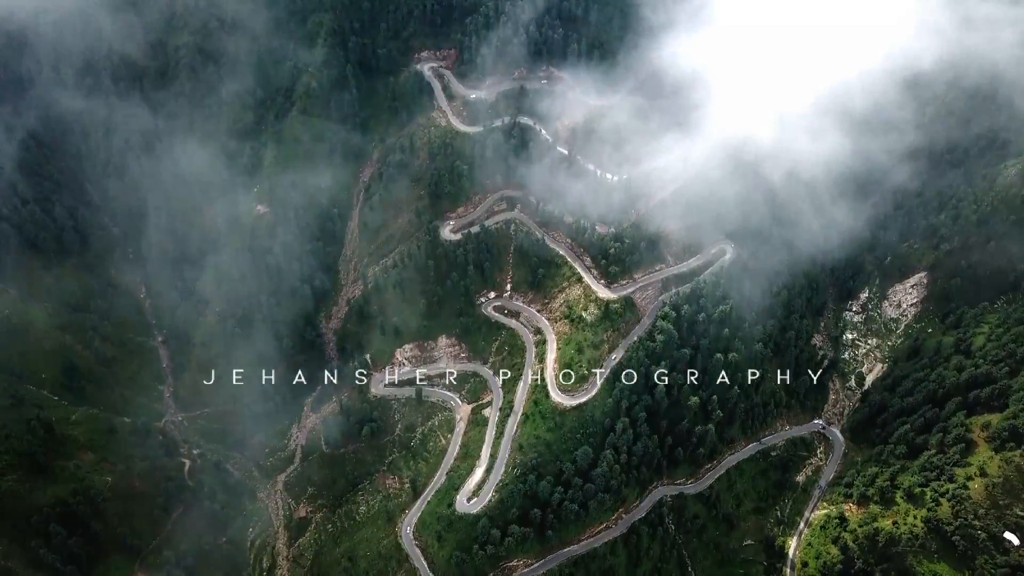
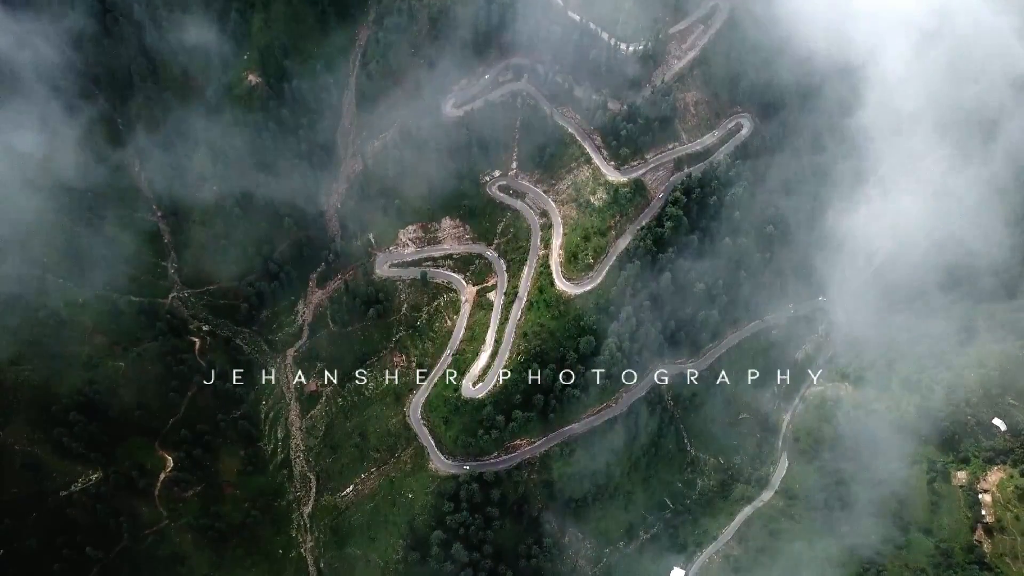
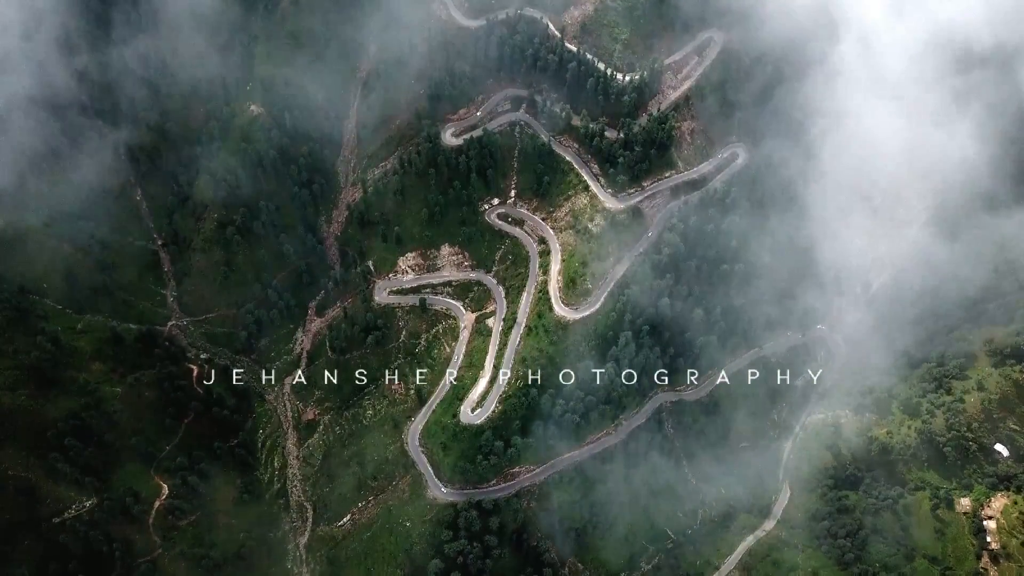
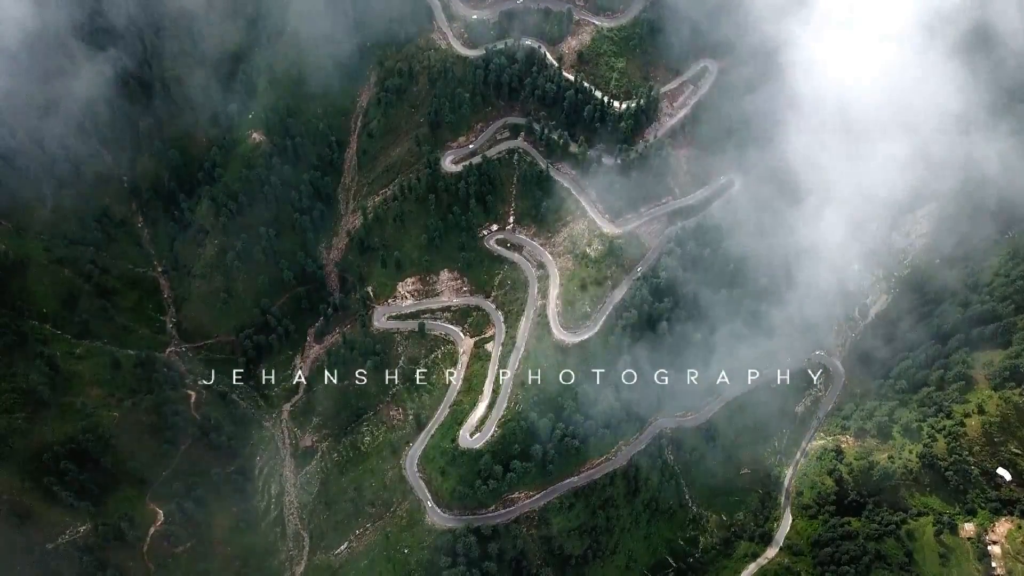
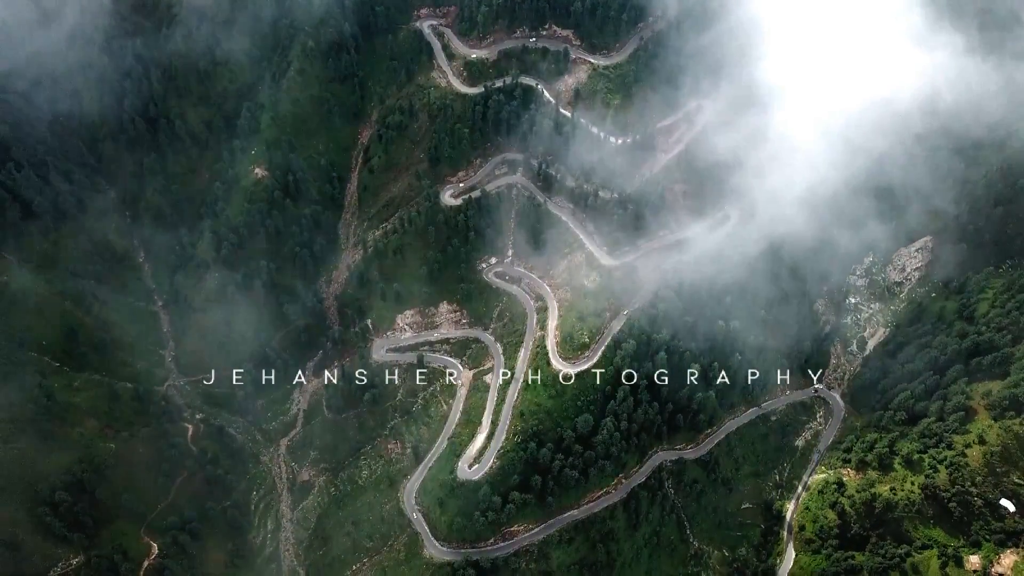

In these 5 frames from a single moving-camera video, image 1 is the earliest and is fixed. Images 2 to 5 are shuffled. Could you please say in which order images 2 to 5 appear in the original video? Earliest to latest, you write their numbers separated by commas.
5, 4, 3, 2
